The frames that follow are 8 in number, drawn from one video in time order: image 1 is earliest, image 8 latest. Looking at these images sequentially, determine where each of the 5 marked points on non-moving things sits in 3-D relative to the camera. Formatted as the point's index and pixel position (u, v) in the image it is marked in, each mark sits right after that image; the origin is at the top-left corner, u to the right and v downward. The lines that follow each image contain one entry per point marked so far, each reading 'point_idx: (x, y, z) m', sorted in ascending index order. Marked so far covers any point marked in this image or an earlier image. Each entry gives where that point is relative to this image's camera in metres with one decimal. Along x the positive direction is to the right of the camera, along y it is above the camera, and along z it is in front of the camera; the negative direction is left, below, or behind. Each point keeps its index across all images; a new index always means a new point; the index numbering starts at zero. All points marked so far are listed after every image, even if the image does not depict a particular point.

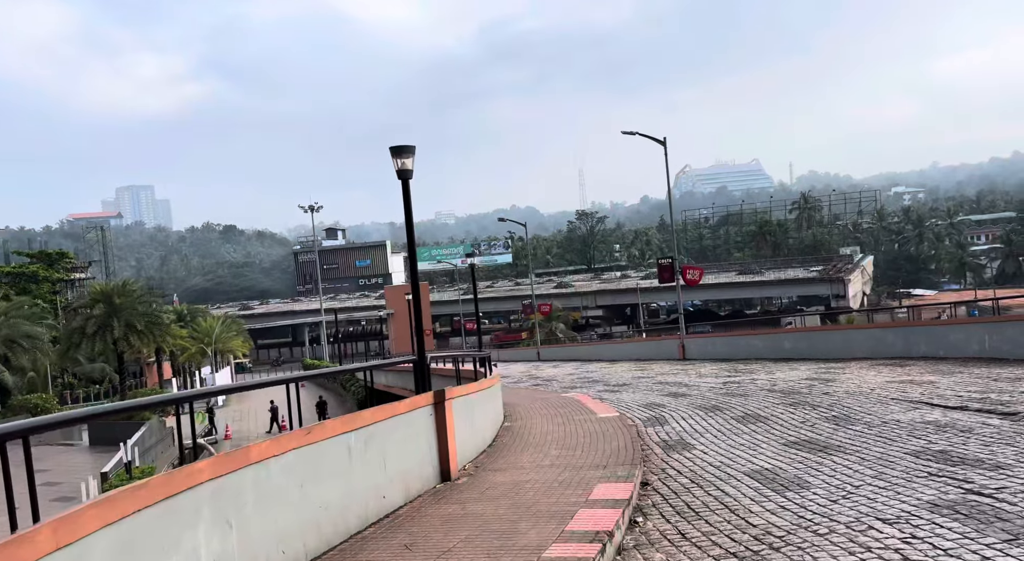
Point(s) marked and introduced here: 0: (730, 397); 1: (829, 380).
0: (+4.3, -2.3, +17.7) m
1: (+6.6, -2.1, +18.6) m
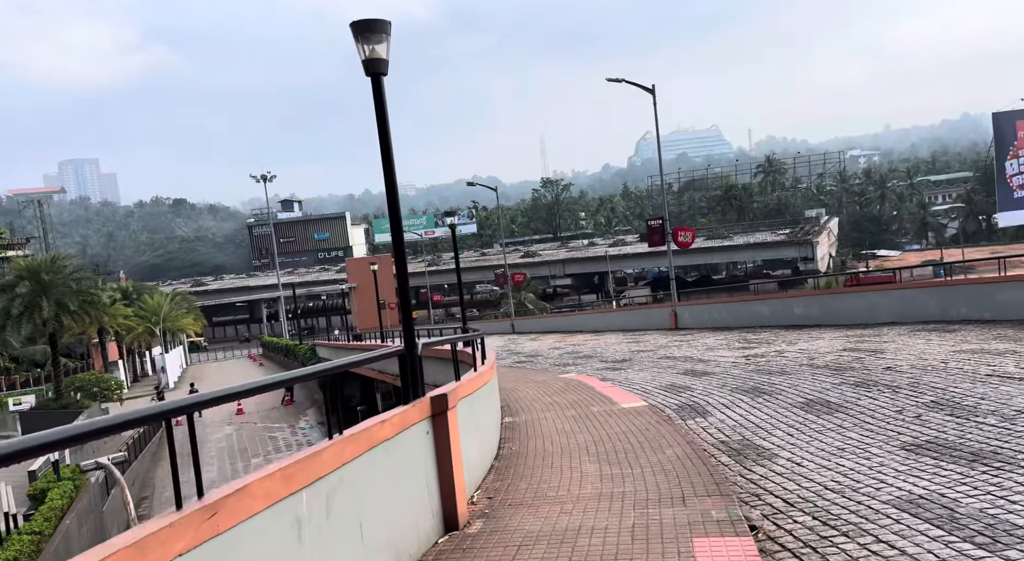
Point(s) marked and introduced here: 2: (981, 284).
0: (+4.2, -1.6, +14.9) m
1: (+6.5, -1.3, +15.9) m
2: (+10.3, -0.1, +19.9) m
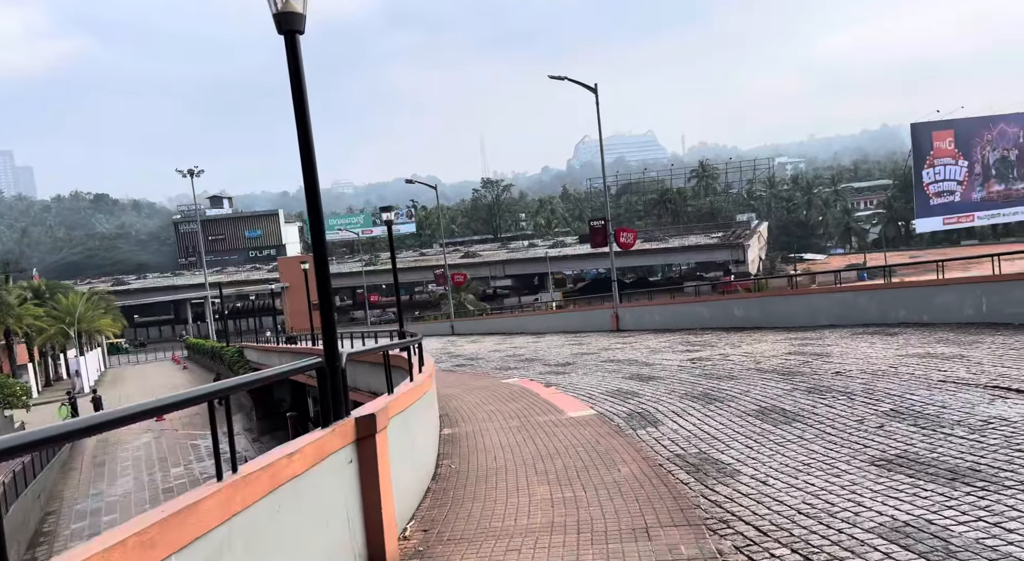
0: (+3.2, -1.6, +14.4) m
1: (+5.4, -1.4, +15.5) m
2: (+9.0, -0.2, +19.8) m
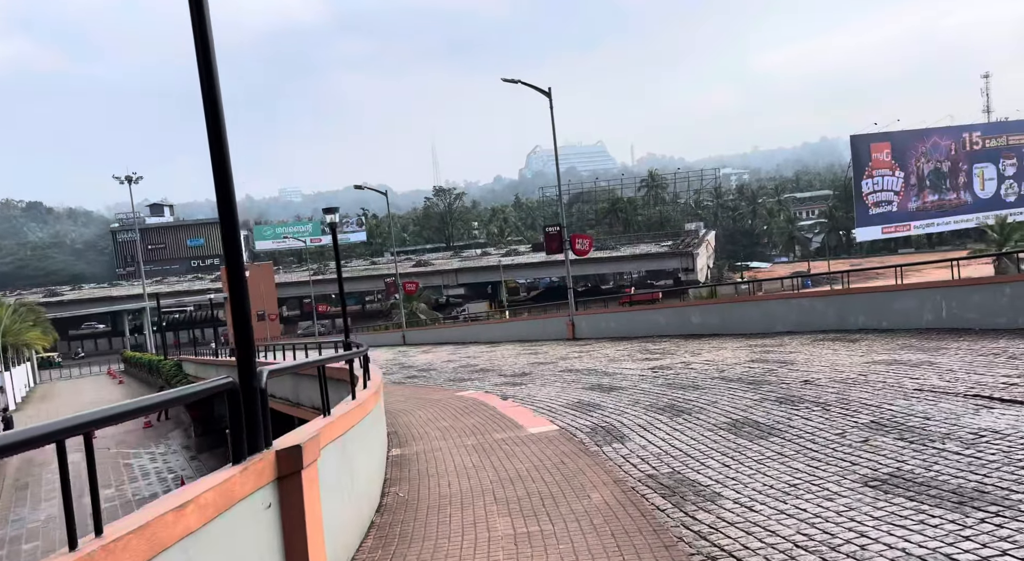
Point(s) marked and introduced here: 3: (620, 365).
0: (+2.6, -1.7, +13.8) m
1: (+4.7, -1.5, +15.0) m
2: (+8.0, -0.3, +19.5) m
3: (+2.3, -1.7, +18.7) m
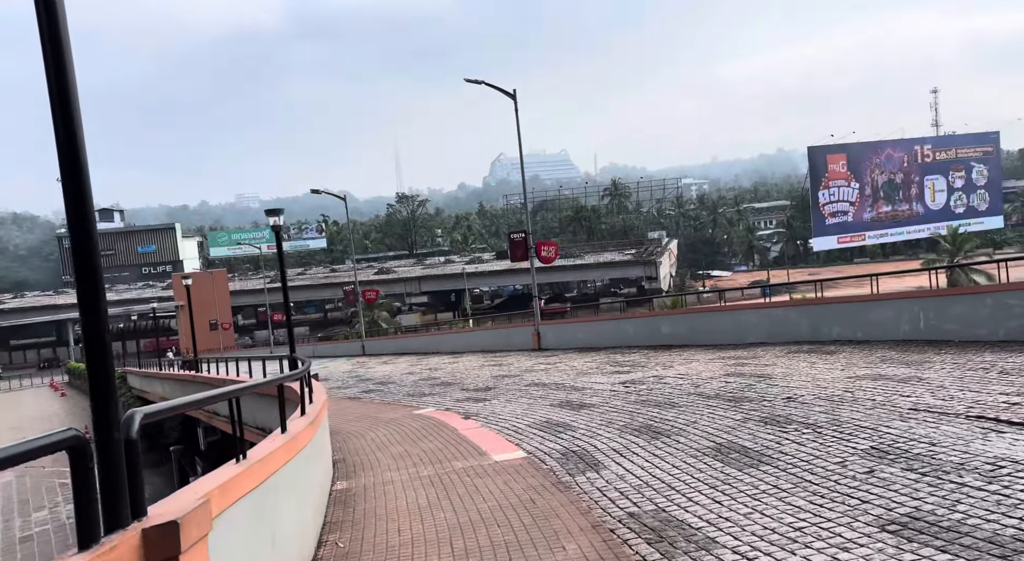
0: (+2.0, -1.8, +12.8) m
1: (+4.1, -1.6, +14.2) m
2: (+7.2, -0.5, +18.8) m
3: (+1.5, -1.9, +17.7) m
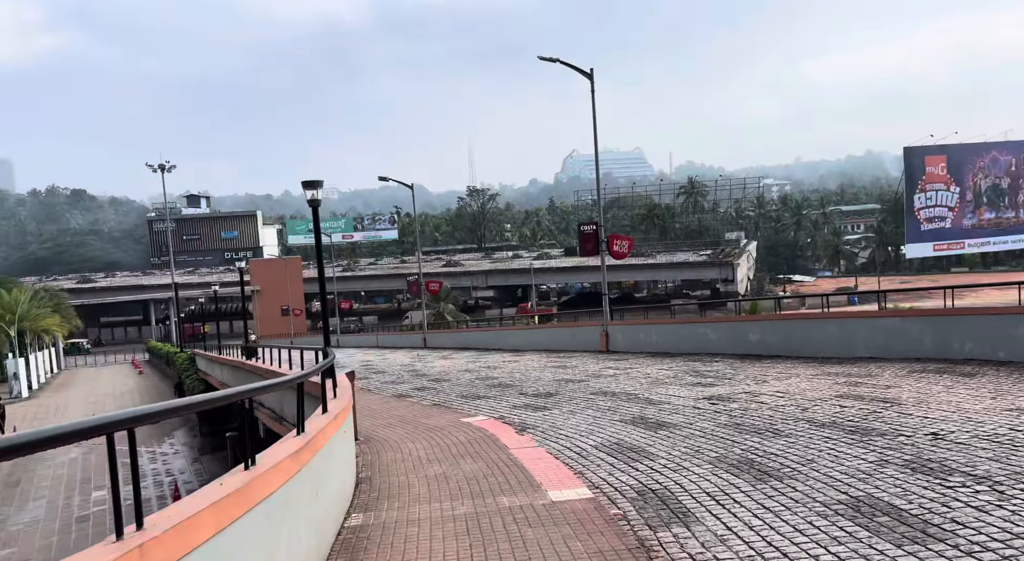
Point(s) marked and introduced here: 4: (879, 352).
0: (+2.8, -1.8, +10.4) m
1: (+5.0, -1.7, +11.6) m
2: (+8.5, -0.6, +16.0) m
3: (+2.7, -1.9, +15.3) m
4: (+7.4, -1.4, +18.0) m
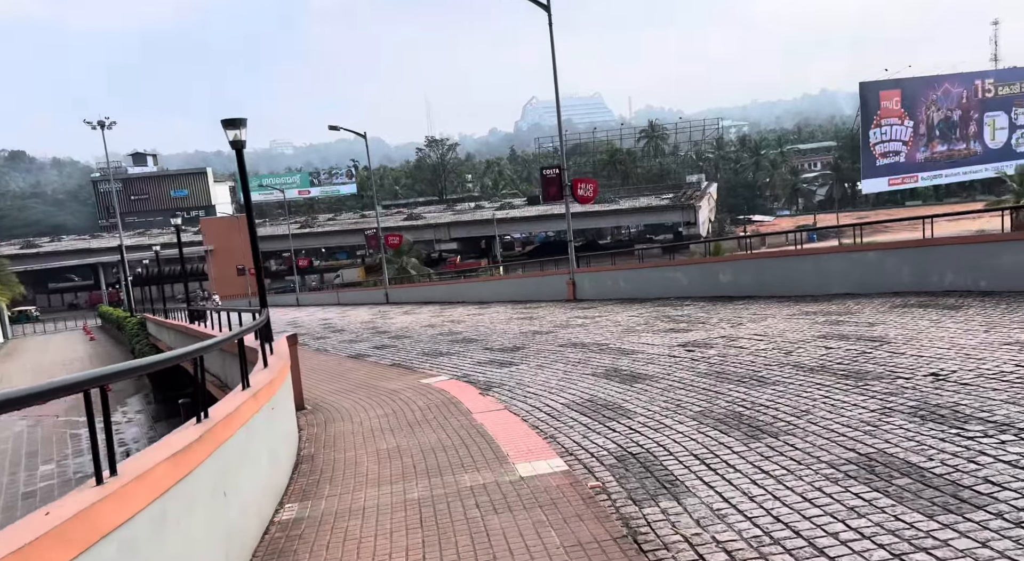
0: (+2.4, -1.1, +9.5) m
1: (+4.5, -0.8, +10.8) m
2: (+7.8, +0.6, +15.2) m
3: (+2.1, -0.9, +14.4) m
4: (+6.6, -0.1, +17.3) m
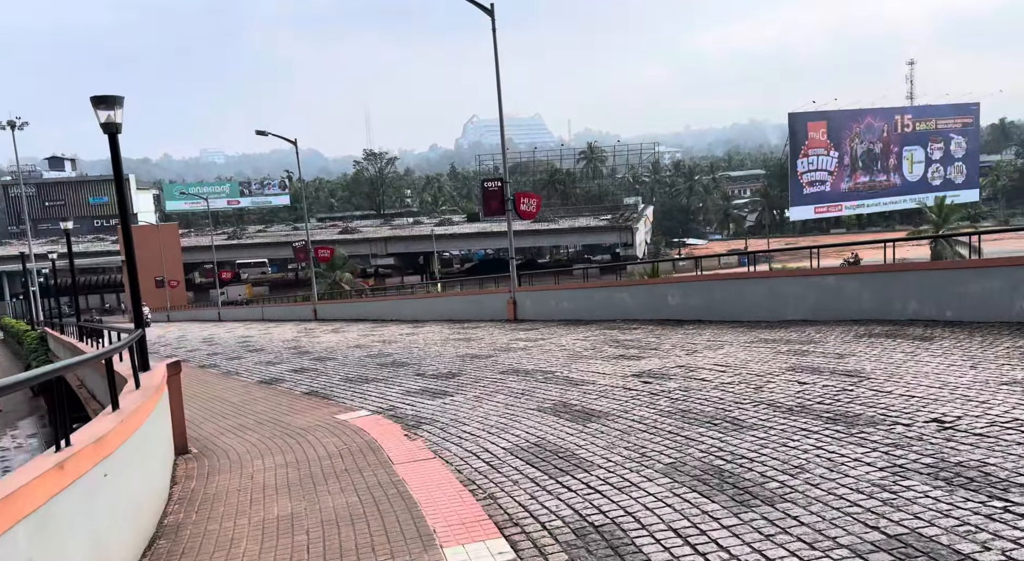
0: (+1.8, -1.3, +8.1) m
1: (+3.8, -1.1, +9.5) m
2: (+6.8, +0.1, +14.2) m
3: (+1.1, -1.2, +13.0) m
4: (+5.5, -0.6, +16.2) m
